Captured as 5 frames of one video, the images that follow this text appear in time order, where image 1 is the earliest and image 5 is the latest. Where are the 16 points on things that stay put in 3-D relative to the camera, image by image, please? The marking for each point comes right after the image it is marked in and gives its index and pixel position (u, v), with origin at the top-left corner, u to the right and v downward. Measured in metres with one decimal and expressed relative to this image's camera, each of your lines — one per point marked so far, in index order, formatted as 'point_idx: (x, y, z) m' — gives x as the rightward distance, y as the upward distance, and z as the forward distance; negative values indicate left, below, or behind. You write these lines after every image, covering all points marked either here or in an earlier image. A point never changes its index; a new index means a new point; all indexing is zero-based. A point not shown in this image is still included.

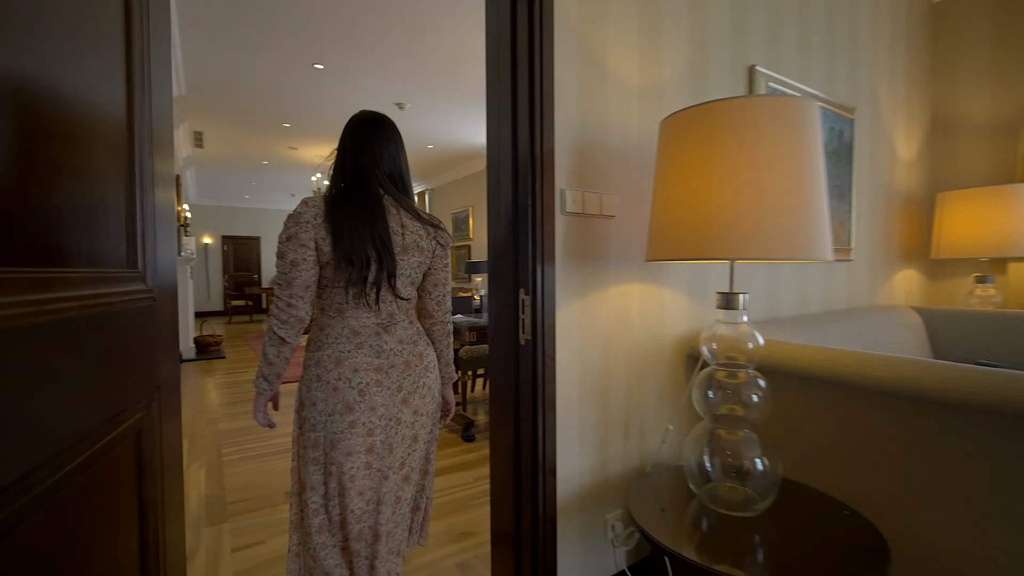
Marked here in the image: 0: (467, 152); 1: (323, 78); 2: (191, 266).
0: (-0.7, +2.3, +7.5) m
1: (-2.0, +2.2, +4.8) m
2: (-4.1, +0.3, +5.8) m
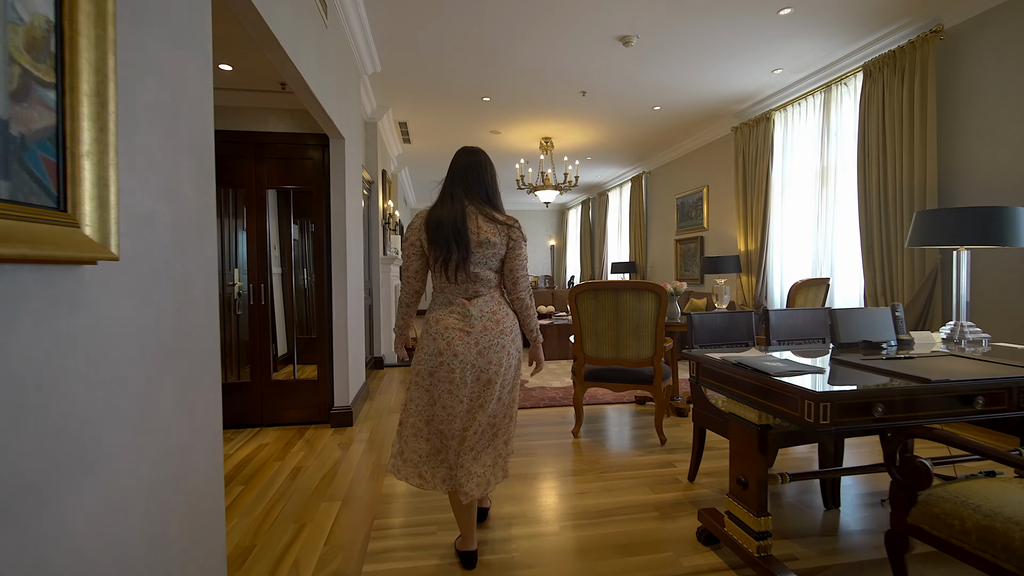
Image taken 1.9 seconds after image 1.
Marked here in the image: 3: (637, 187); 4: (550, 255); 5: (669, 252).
0: (+2.4, +2.2, +5.8) m
1: (+0.1, +2.2, +3.8) m
2: (-1.4, +0.3, +5.7) m
3: (+2.1, +1.7, +7.7) m
4: (+1.0, +0.9, +12.5) m
5: (+2.4, +0.5, +7.1) m
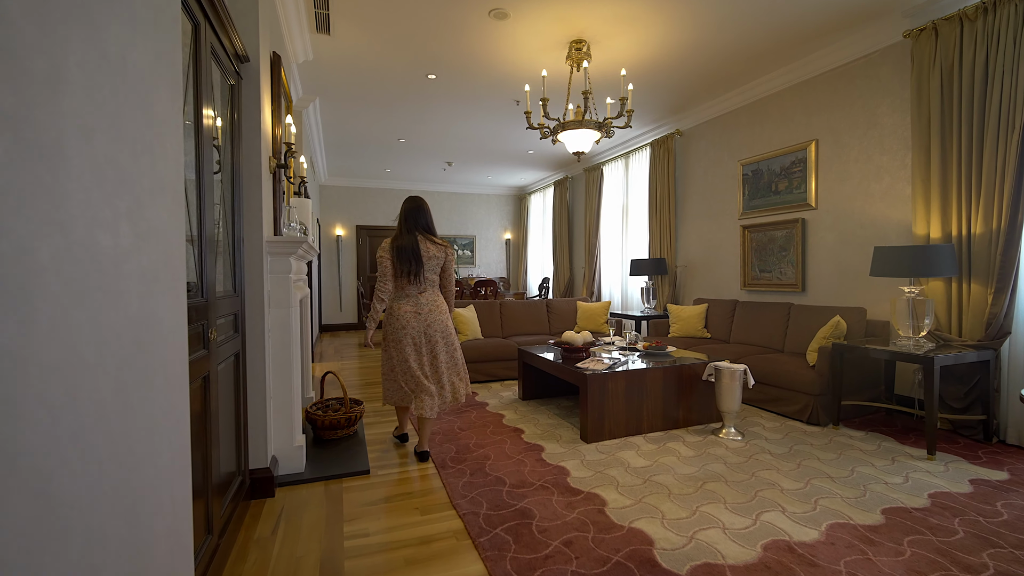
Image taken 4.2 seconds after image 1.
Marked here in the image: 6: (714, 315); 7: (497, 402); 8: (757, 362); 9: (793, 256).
0: (+2.4, +2.1, +3.6) m
1: (+0.6, +2.1, +1.3) m
2: (-1.2, +0.2, +2.8) m
3: (+1.8, +1.6, +5.5) m
4: (-0.2, +0.8, +10.0) m
5: (+2.2, +0.4, +4.9) m
6: (+2.0, -0.3, +4.6) m
7: (-0.1, -0.9, +3.7) m
8: (+1.9, -0.6, +3.5) m
9: (+2.5, +0.3, +4.1) m
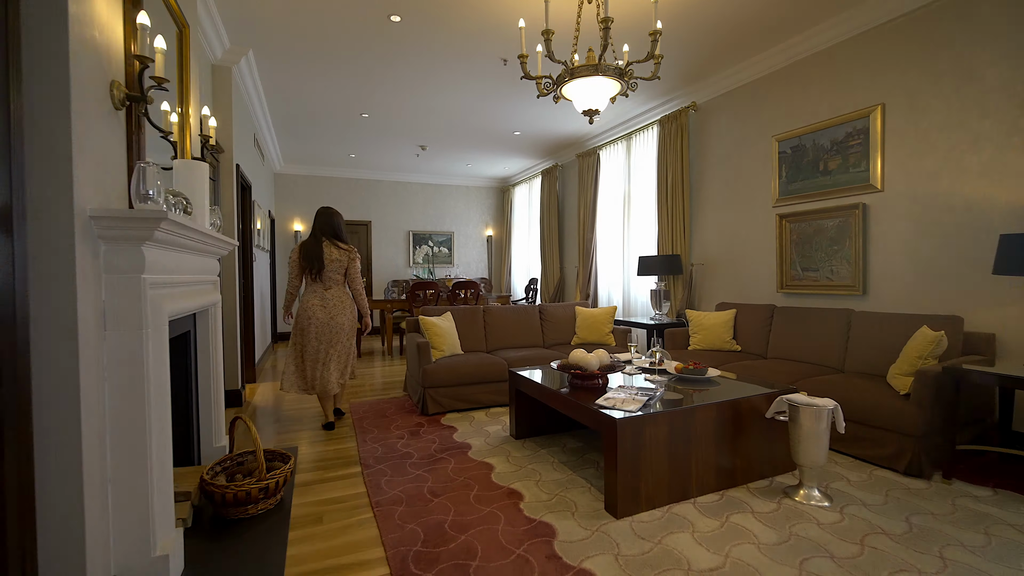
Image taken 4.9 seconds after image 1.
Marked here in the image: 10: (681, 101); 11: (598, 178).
0: (+2.4, +2.1, +2.8) m
1: (+0.6, +2.1, +0.4) m
2: (-1.3, +0.1, +1.8) m
3: (+1.7, +1.5, +4.7) m
4: (-0.5, +0.8, +9.0) m
5: (+2.1, +0.4, +4.1) m
6: (+1.9, -0.3, +3.8) m
7: (-0.2, -1.0, +2.8) m
8: (+1.8, -0.6, +2.7) m
9: (+2.4, +0.3, +3.3) m
10: (+1.7, +1.9, +4.7) m
11: (+1.1, +1.4, +6.0) m
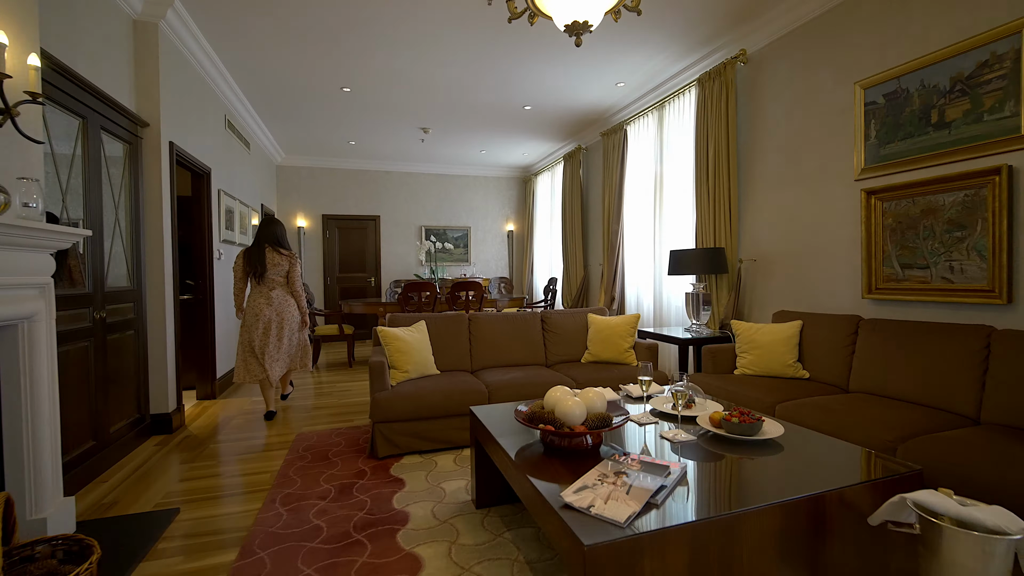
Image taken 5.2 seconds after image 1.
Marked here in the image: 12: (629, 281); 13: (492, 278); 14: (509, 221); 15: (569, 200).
0: (+2.2, +2.1, +1.8) m
1: (+0.2, +2.1, -0.5) m
2: (-1.5, +0.1, +1.1) m
3: (+1.7, +1.5, +3.6) m
4: (-0.1, +0.8, +8.2) m
5: (+2.0, +0.4, +3.1) m
6: (+1.8, -0.3, +2.7) m
7: (-0.4, -1.0, +2.0) m
8: (+1.6, -0.6, +1.7) m
9: (+2.3, +0.2, +2.2) m
10: (+1.7, +1.9, +3.7) m
11: (+1.2, +1.4, +5.1) m
12: (+1.3, +0.1, +5.1) m
13: (-0.4, +0.2, +8.0) m
14: (0.0, +1.2, +8.2) m
15: (+0.8, +1.2, +6.4) m
